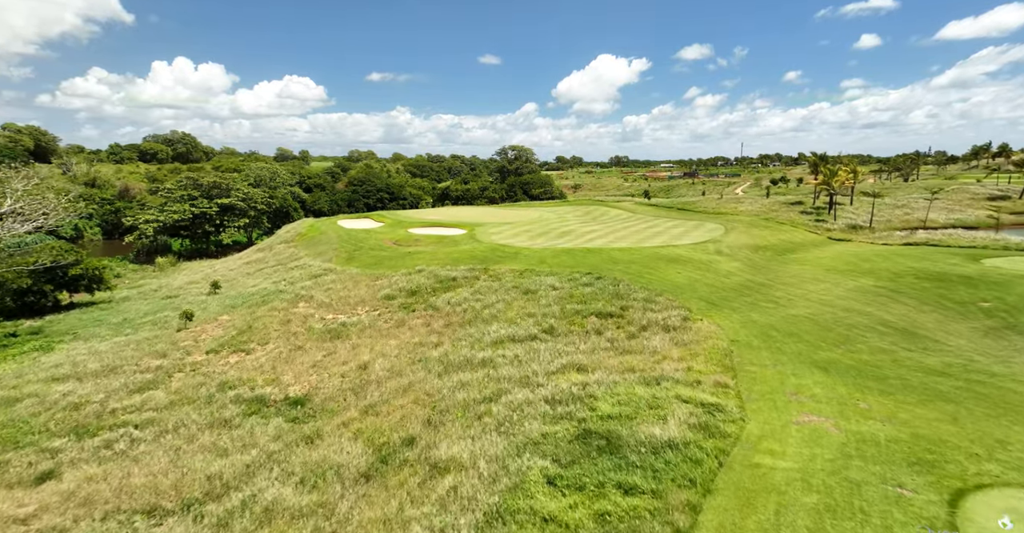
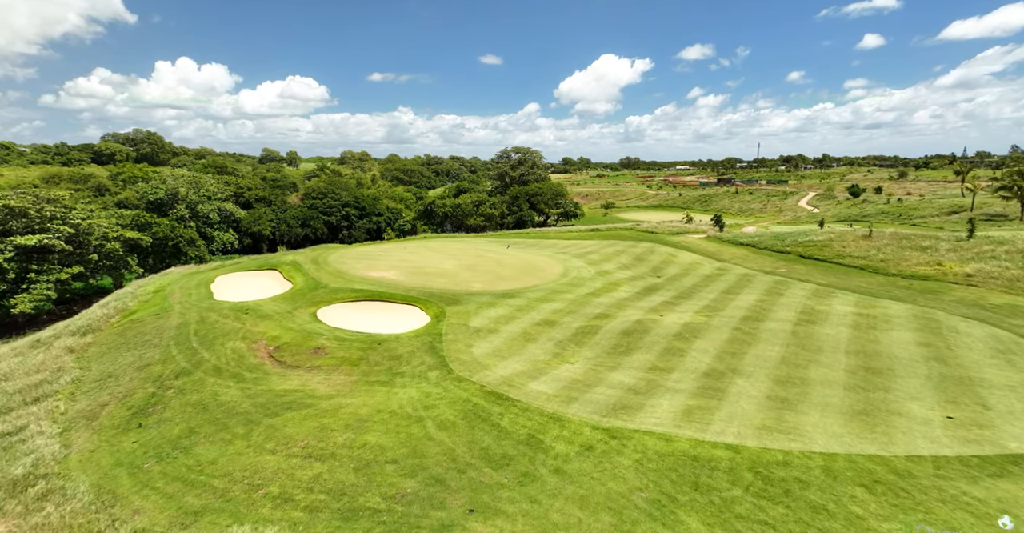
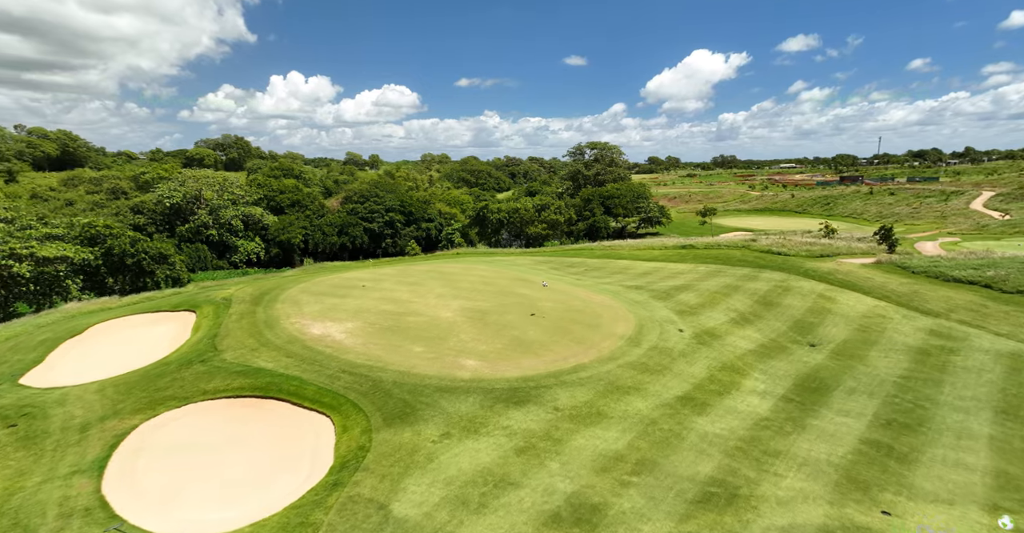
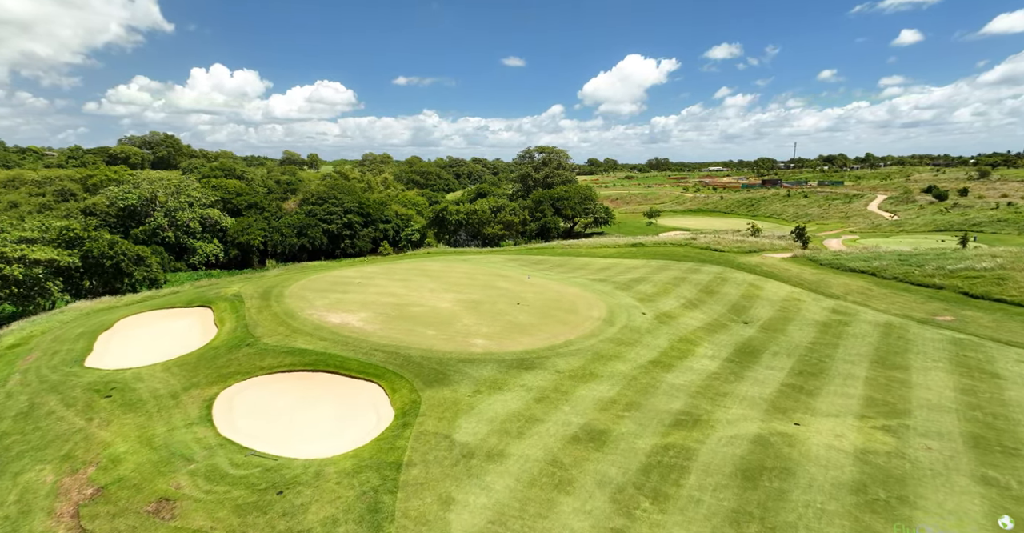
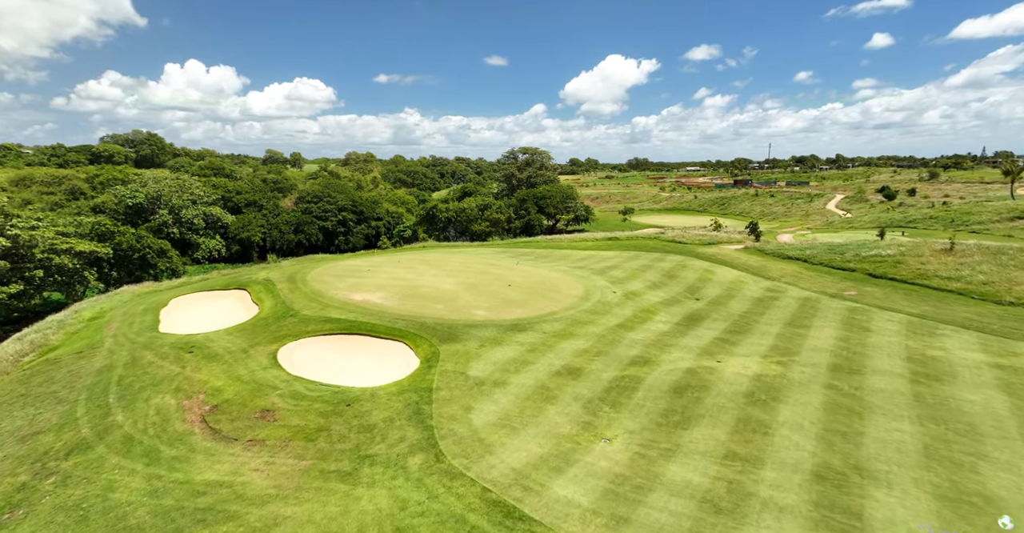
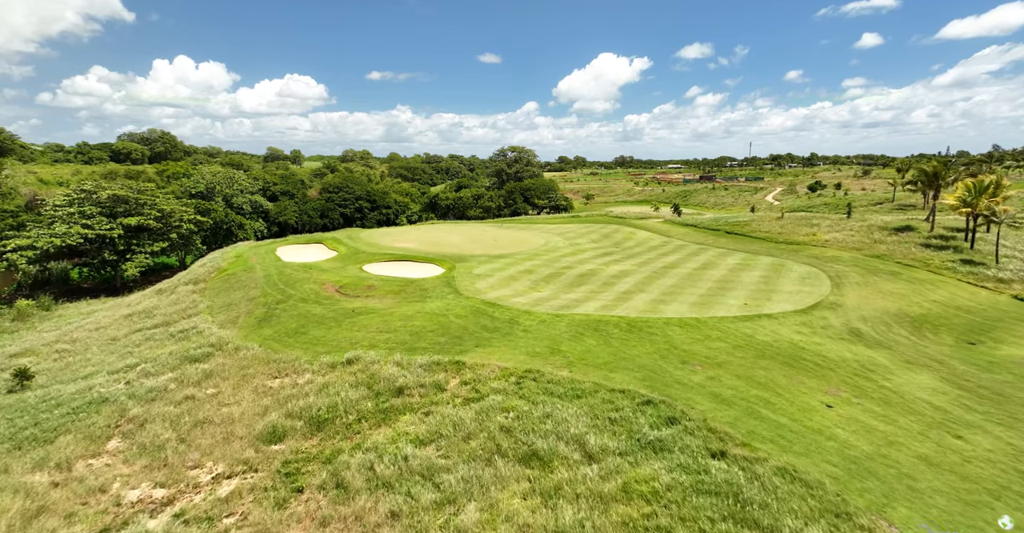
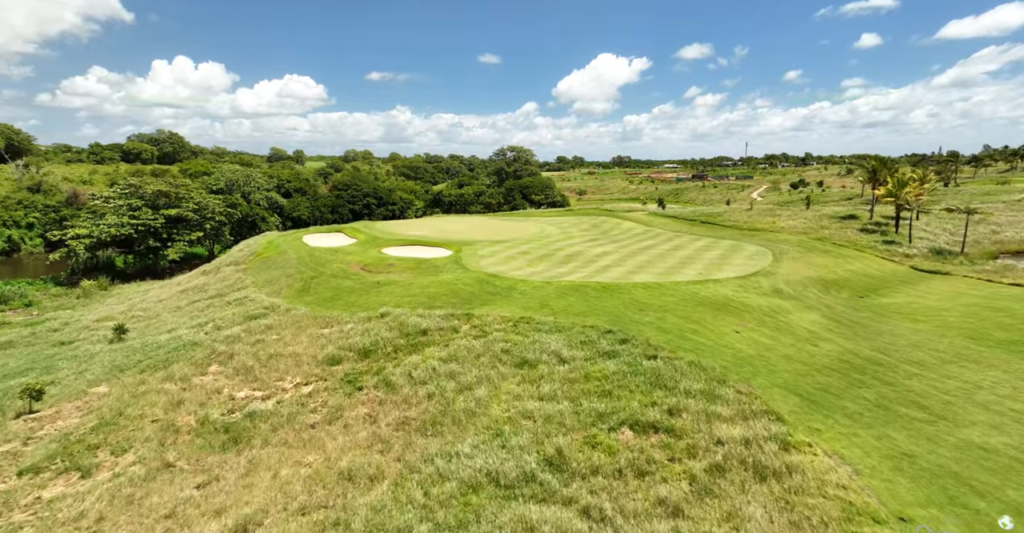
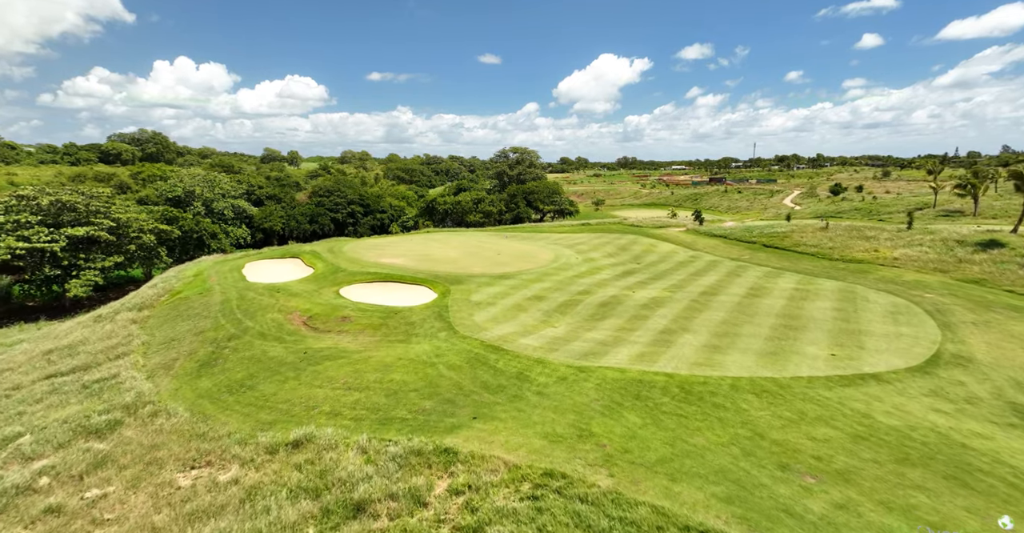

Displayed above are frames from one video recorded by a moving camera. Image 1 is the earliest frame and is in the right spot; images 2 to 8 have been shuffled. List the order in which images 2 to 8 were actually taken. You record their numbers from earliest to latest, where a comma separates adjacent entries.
7, 6, 8, 2, 5, 4, 3
